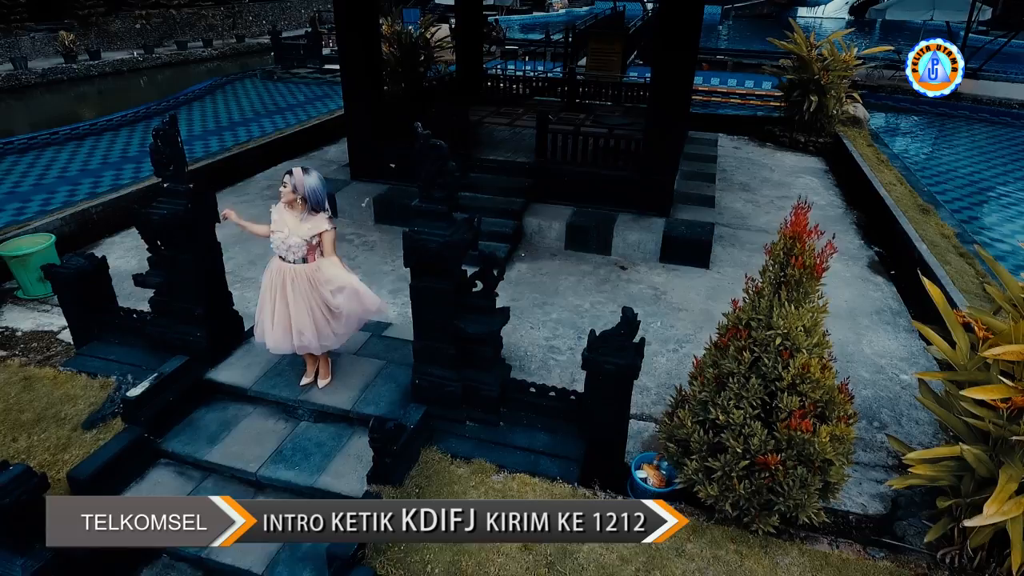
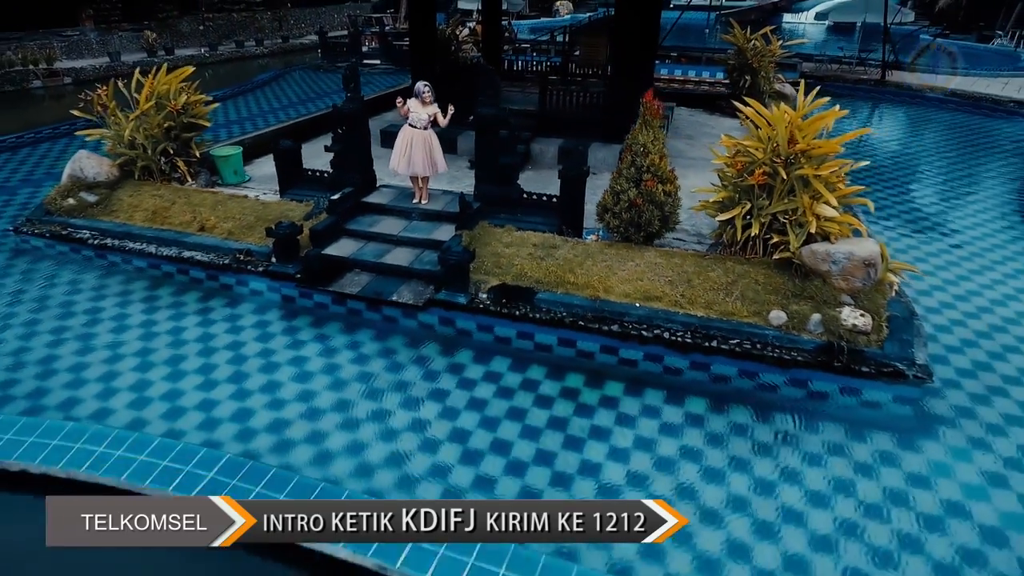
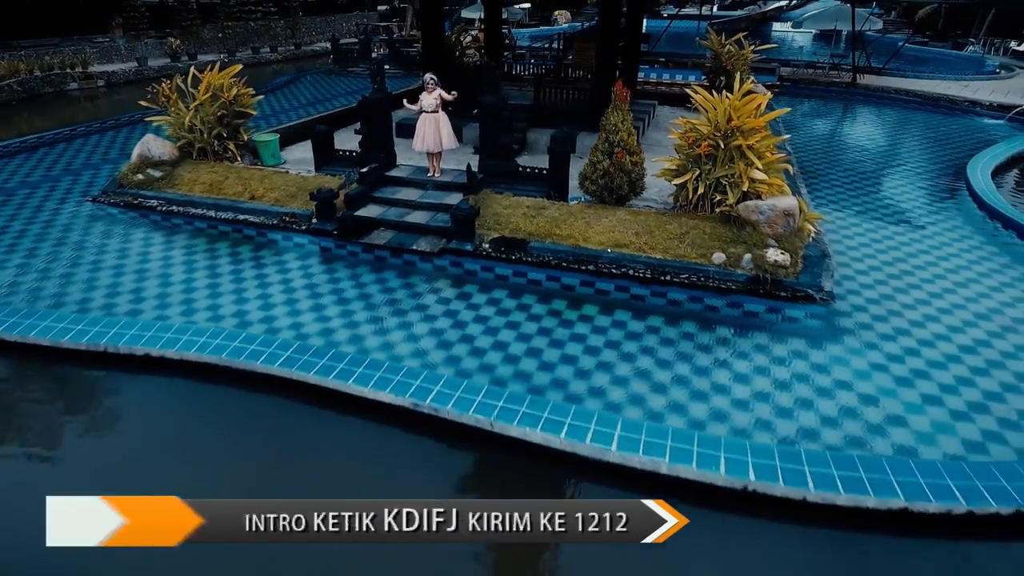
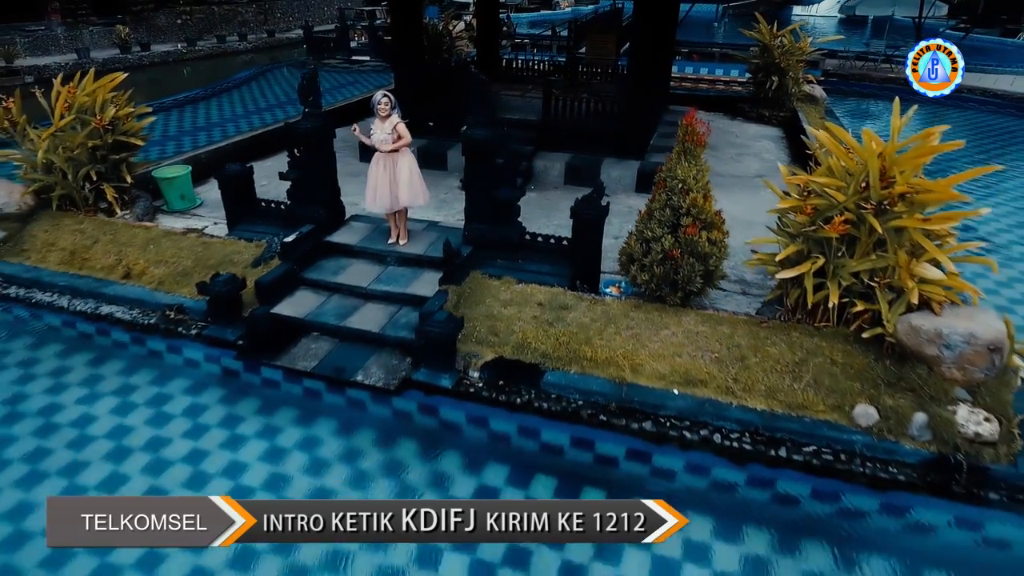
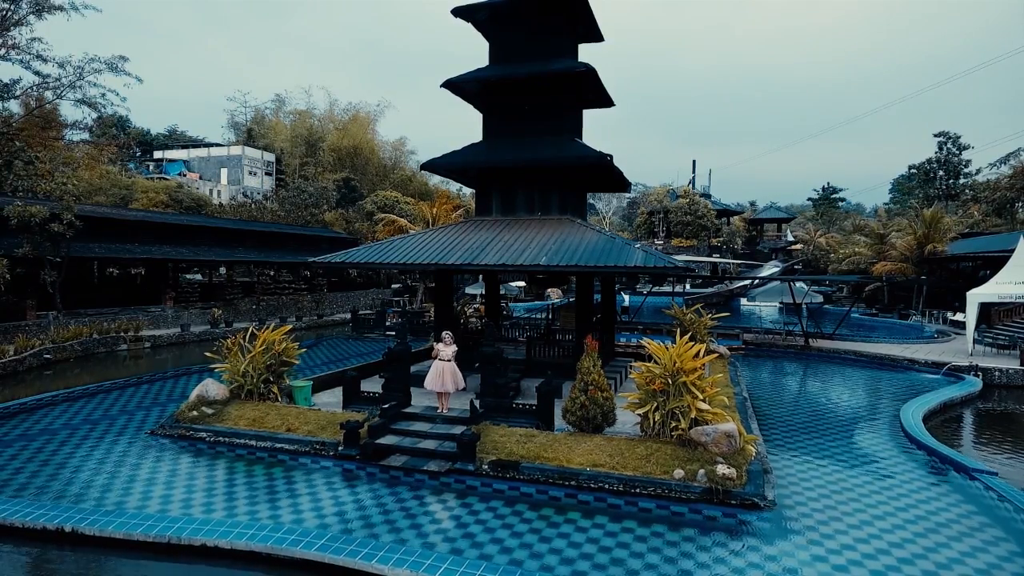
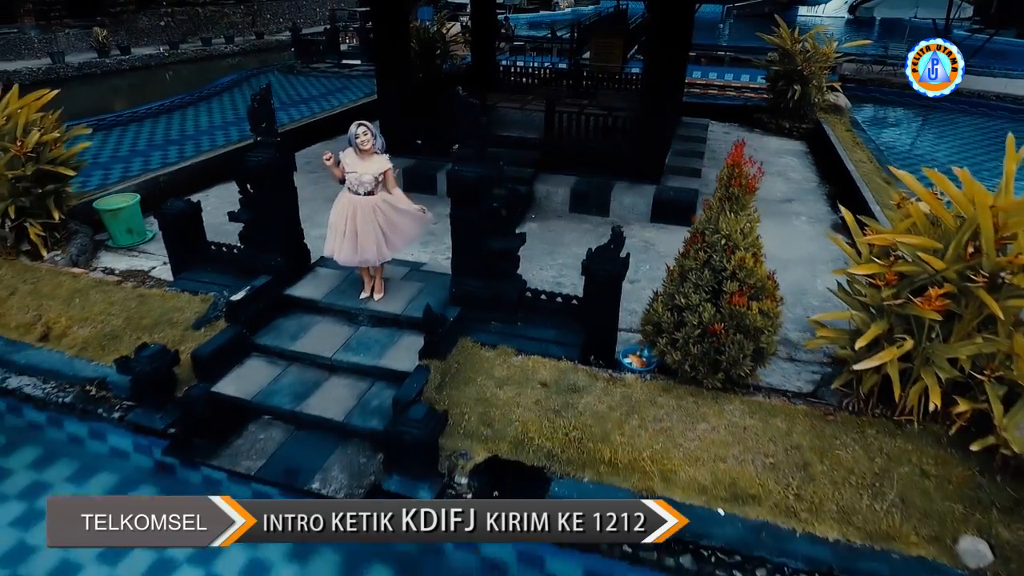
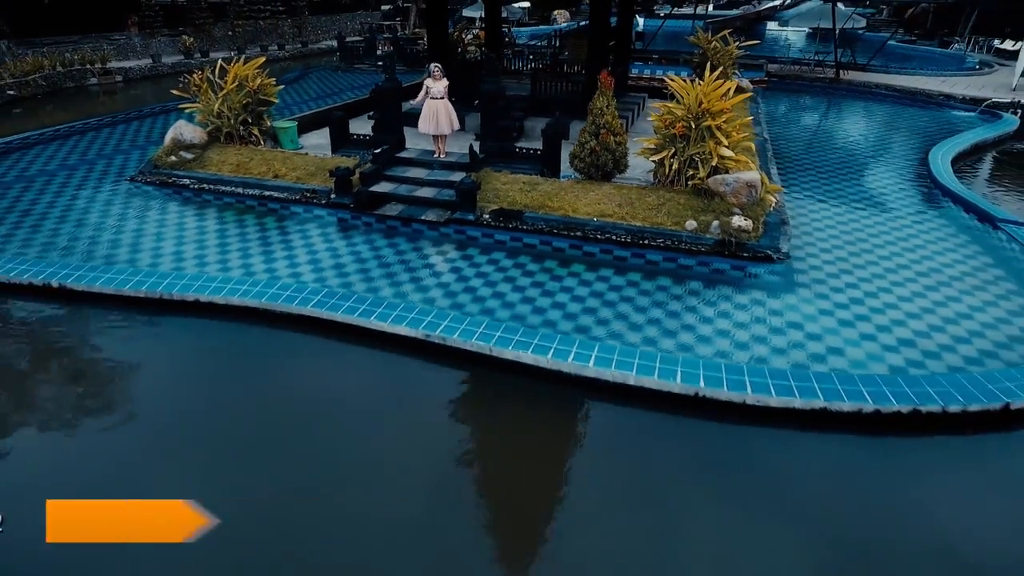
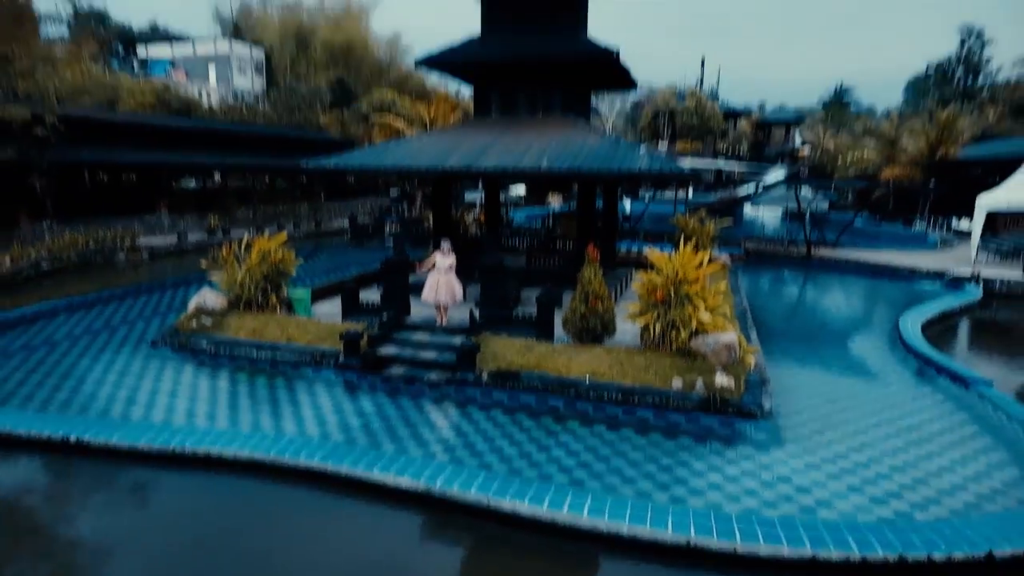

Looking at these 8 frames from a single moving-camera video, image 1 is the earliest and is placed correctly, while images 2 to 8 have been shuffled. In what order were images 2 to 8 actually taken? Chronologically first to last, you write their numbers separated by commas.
6, 4, 2, 3, 7, 8, 5
